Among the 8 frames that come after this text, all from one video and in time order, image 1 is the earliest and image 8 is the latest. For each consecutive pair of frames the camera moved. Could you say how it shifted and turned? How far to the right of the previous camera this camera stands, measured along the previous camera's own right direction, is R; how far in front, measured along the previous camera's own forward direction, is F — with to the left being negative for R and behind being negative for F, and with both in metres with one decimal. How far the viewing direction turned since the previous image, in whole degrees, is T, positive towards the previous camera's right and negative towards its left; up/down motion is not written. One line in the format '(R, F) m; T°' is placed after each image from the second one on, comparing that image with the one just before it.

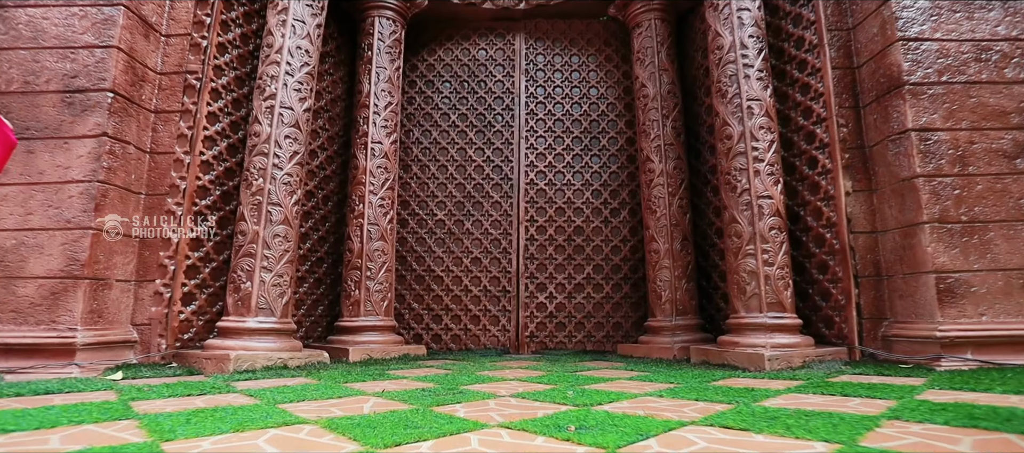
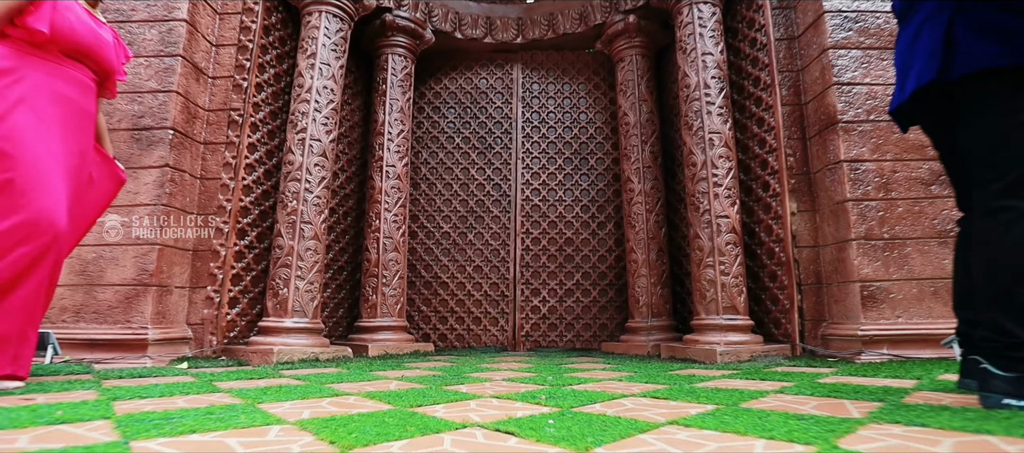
(0.0, -0.5) m; 0°
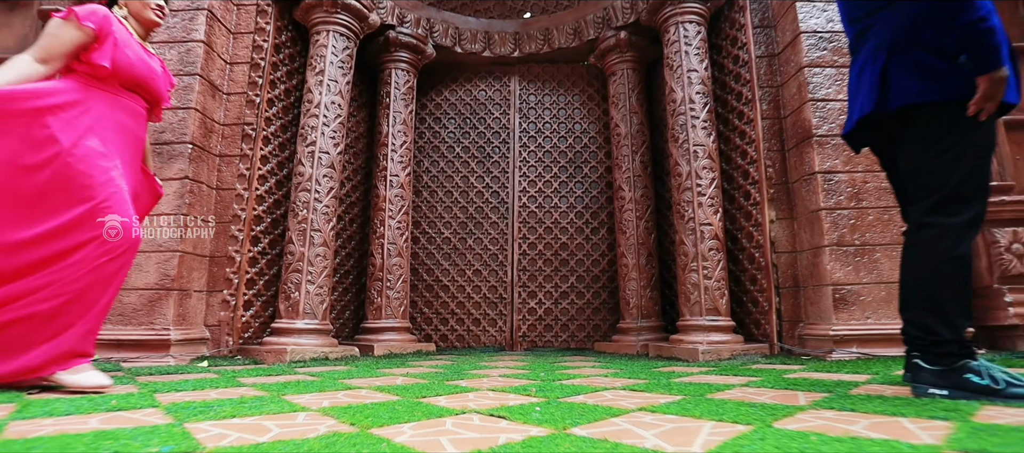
(0.0, -0.2) m; 0°
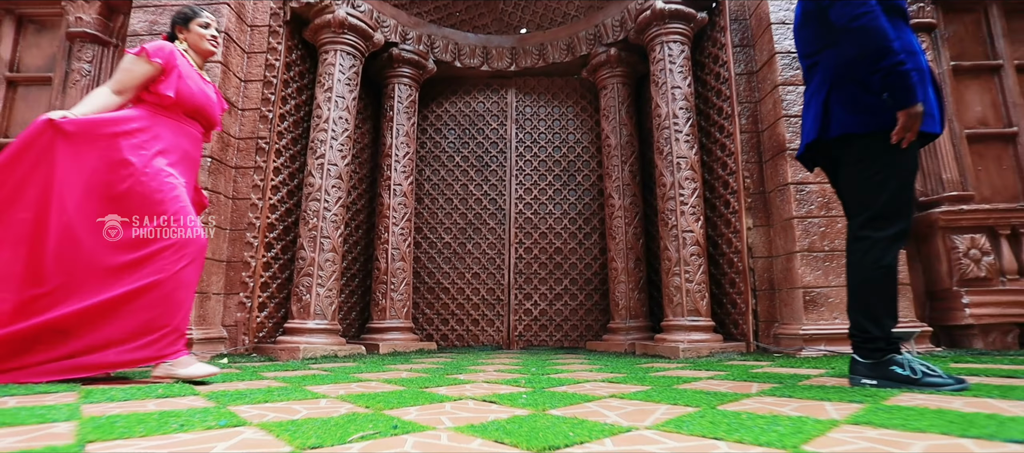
(0.0, -0.3) m; 0°
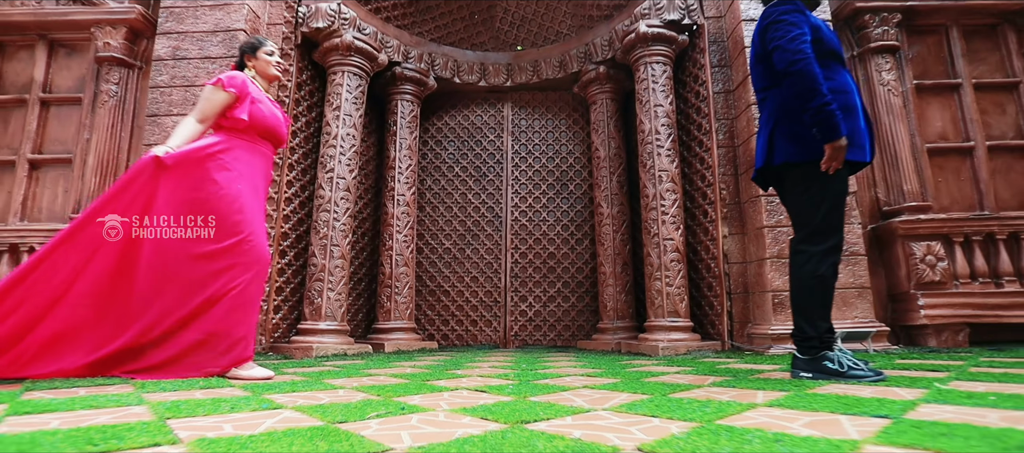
(0.0, -0.3) m; 0°
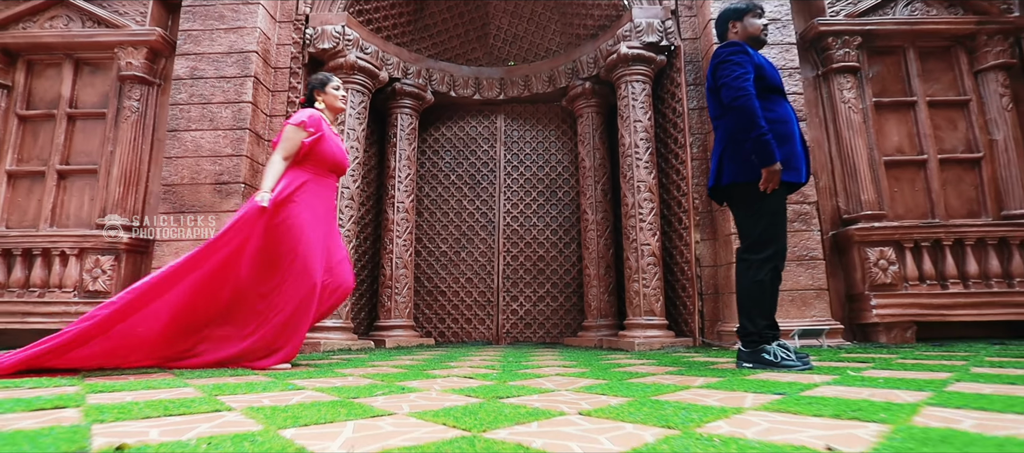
(+0.1, -0.4) m; 0°
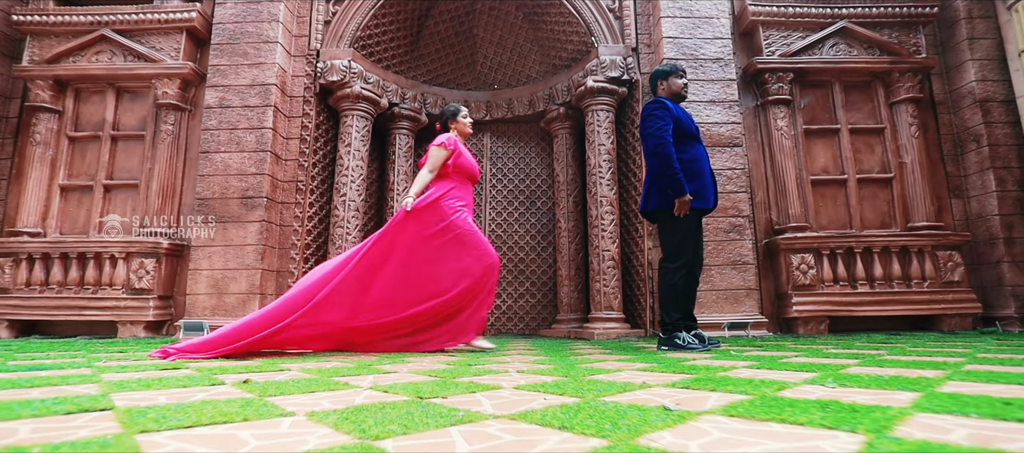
(+0.1, -0.8) m; 0°
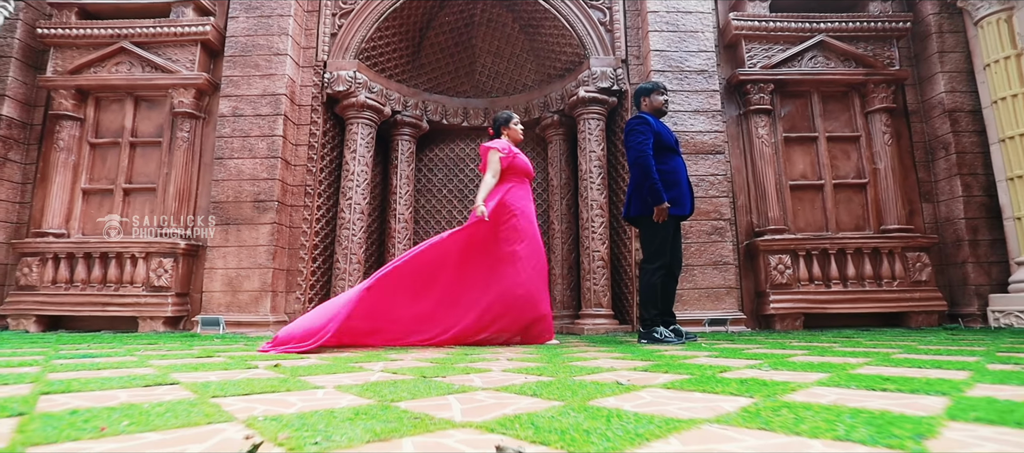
(0.0, -0.3) m; 0°
